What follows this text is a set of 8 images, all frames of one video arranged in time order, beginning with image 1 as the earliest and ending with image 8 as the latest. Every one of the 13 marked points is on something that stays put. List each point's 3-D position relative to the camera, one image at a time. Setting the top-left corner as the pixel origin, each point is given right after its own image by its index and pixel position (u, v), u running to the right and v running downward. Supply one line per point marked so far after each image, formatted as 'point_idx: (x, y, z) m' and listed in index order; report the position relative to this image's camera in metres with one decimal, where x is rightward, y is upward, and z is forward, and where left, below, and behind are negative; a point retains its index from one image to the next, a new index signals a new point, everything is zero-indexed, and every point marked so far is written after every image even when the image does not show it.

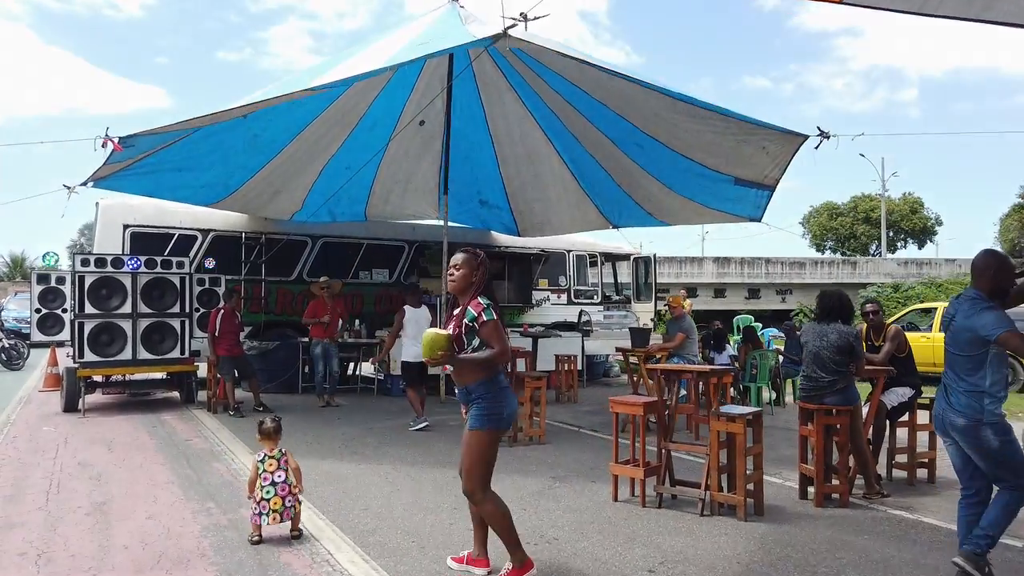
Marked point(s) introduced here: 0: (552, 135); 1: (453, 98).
0: (+0.5, +2.2, +11.0) m
1: (-0.9, +2.7, +10.5) m
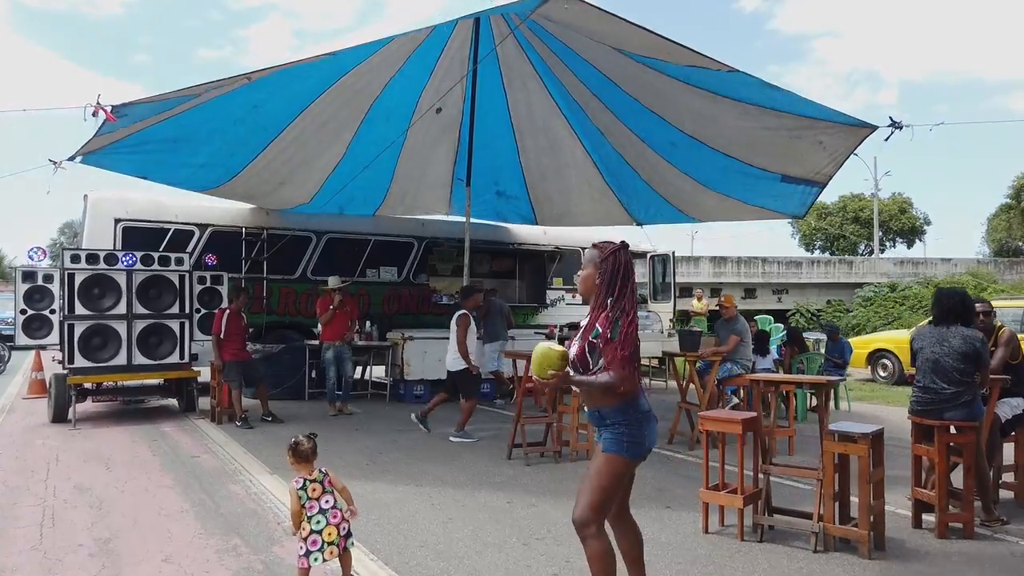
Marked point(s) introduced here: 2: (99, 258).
0: (+0.8, +2.2, +10.3) m
1: (-0.6, +2.7, +9.8) m
2: (-4.9, +0.4, +8.8) m
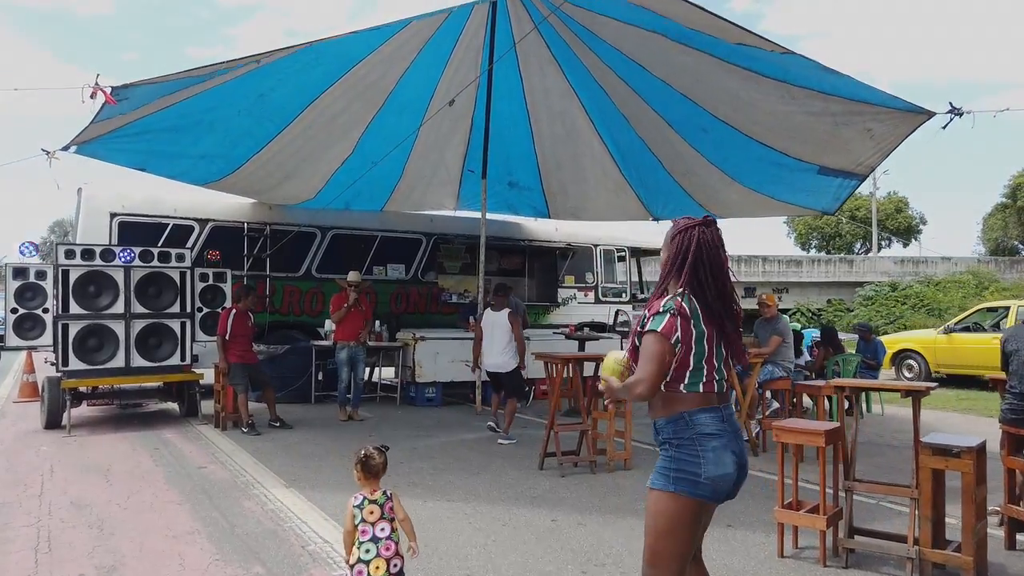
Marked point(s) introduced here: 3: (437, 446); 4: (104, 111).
0: (+1.1, +2.2, +9.9) m
1: (-0.4, +2.7, +9.3) m
2: (-4.7, +0.4, +8.3) m
3: (-0.7, -1.5, +7.1) m
4: (-4.1, +1.8, +7.7) m
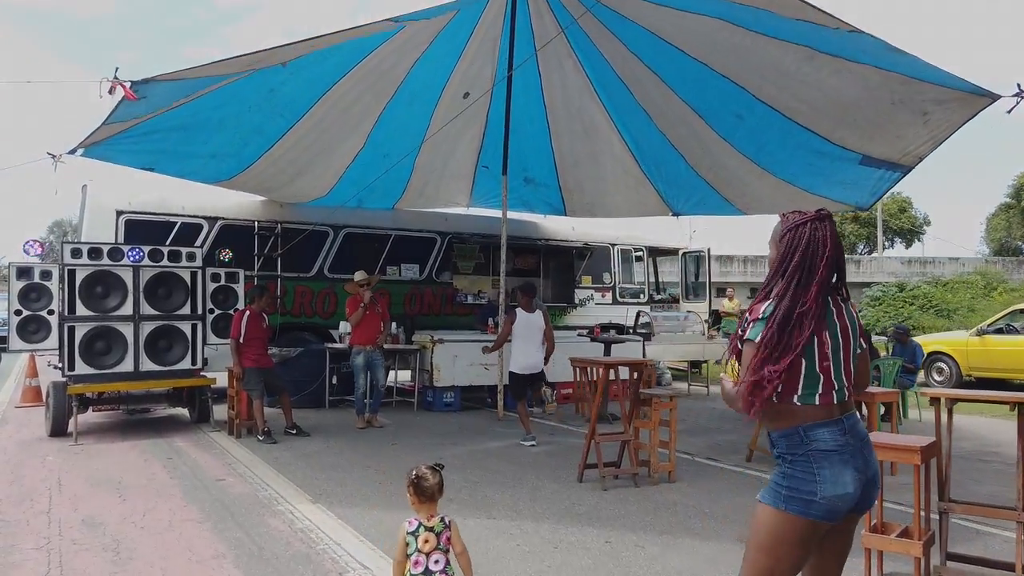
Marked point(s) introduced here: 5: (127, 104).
0: (+1.4, +2.2, +9.5) m
1: (-0.1, +2.7, +8.9) m
2: (-4.4, +0.4, +7.9) m
3: (-0.4, -1.5, +6.8) m
4: (-3.9, +1.8, +7.3) m
5: (-3.7, +1.9, +7.2) m
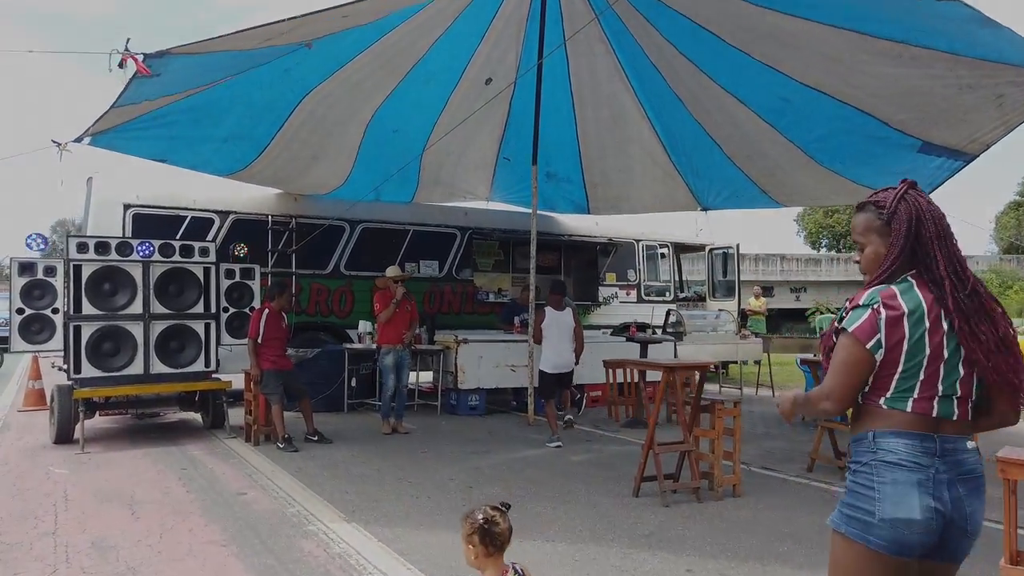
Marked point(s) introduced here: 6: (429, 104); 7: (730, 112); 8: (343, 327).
0: (+1.7, +2.3, +9.0) m
1: (+0.3, +2.8, +8.4) m
2: (-4.0, +0.4, +7.4) m
3: (-0.1, -1.5, +6.3) m
4: (-3.5, +1.9, +6.8) m
5: (-3.4, +1.9, +6.7) m
6: (-1.0, +2.1, +9.0) m
7: (+2.5, +2.0, +8.5) m
8: (-2.5, -0.6, +10.8) m
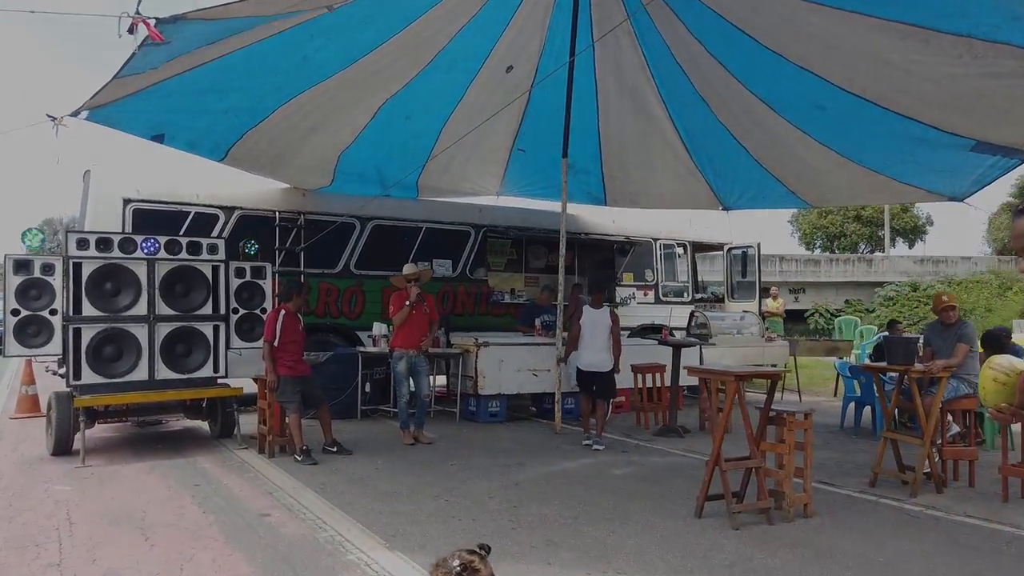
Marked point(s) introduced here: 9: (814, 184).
0: (+2.0, +2.3, +8.5) m
1: (+0.6, +2.8, +8.0) m
2: (-3.7, +0.4, +6.9) m
3: (+0.2, -1.5, +5.8) m
4: (-3.2, +1.9, +6.3) m
5: (-3.0, +1.9, +6.2) m
6: (-0.7, +2.1, +8.5) m
7: (+2.8, +2.0, +8.1) m
8: (-2.2, -0.6, +10.3) m
9: (+3.8, +1.3, +9.4) m
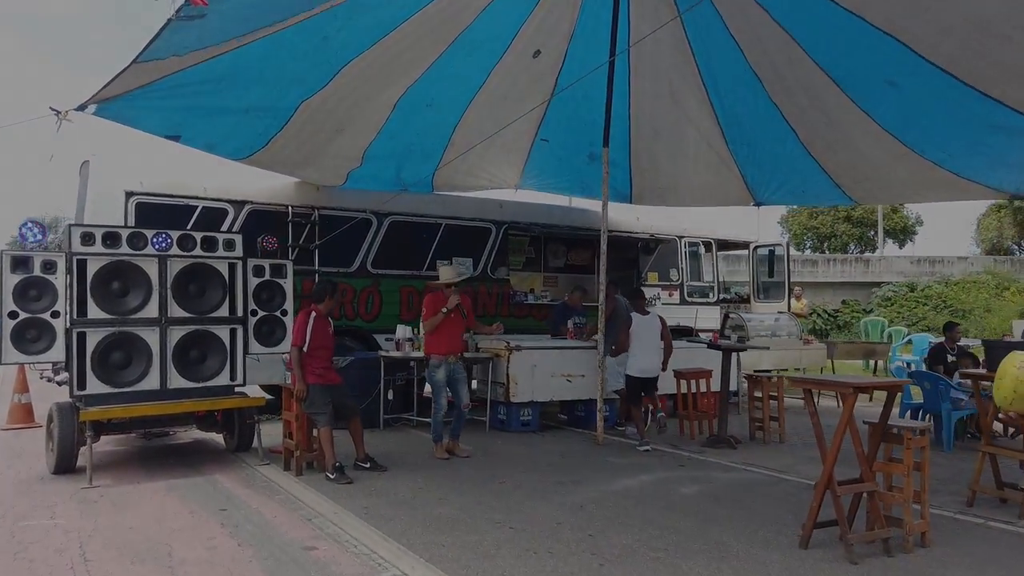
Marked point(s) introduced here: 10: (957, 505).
0: (+2.4, +2.3, +8.0) m
1: (+1.0, +2.8, +7.4) m
2: (-3.3, +0.4, +6.3) m
3: (+0.7, -1.5, +5.2) m
4: (-2.8, +1.9, +5.7) m
5: (-2.6, +1.9, +5.5) m
6: (-0.3, +2.1, +7.9) m
7: (+3.2, +2.0, +7.5) m
8: (-1.8, -0.6, +9.7) m
9: (+4.2, +1.3, +8.9) m
10: (+3.2, -1.6, +5.3) m
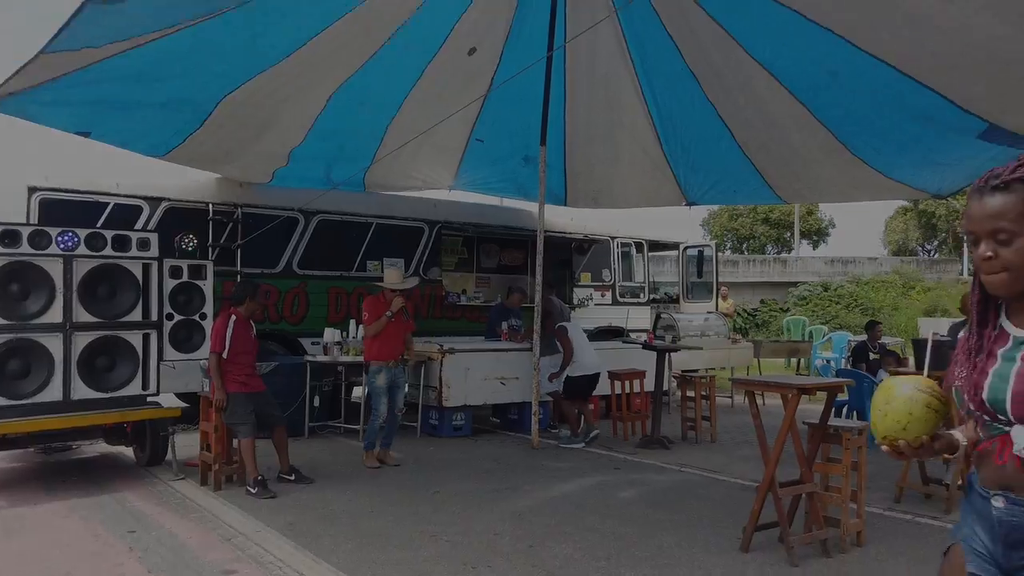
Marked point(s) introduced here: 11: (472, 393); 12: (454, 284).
0: (+1.7, +2.3, +8.0) m
1: (+0.3, +2.8, +7.3) m
2: (-3.8, +0.4, +5.7) m
3: (+0.2, -1.5, +5.1) m
4: (-3.2, +1.9, +5.2) m
5: (-3.1, +1.9, +5.1) m
6: (-1.0, +2.1, +7.6) m
7: (+2.5, +2.0, +7.6) m
8: (-2.7, -0.6, +9.3) m
9: (+3.4, +1.3, +9.1) m
10: (+2.7, -1.6, +5.4) m
11: (-0.4, -1.1, +8.1) m
12: (-0.8, +0.1, +10.8) m
